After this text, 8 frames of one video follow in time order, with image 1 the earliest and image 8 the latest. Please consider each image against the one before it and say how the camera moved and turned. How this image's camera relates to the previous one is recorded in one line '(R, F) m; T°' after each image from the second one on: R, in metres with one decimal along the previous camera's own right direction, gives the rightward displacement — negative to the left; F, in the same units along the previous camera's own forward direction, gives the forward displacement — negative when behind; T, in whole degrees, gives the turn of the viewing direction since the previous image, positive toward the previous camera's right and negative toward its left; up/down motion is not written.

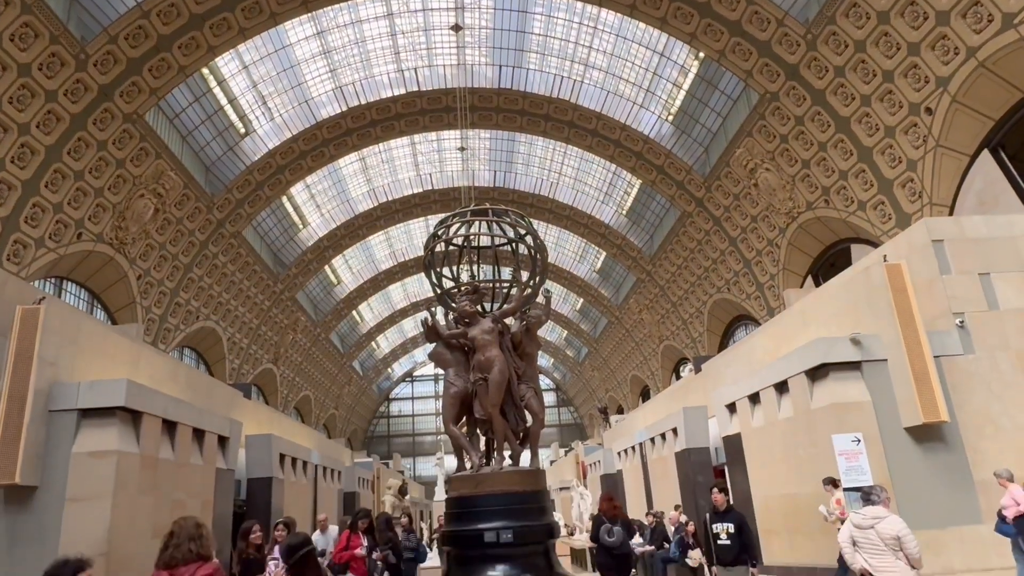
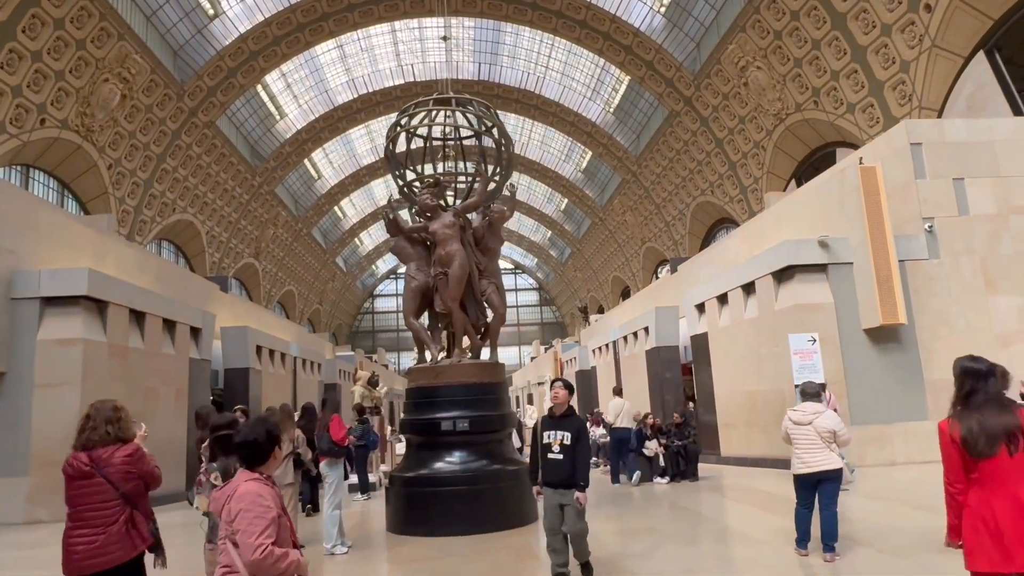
(+0.3, +0.1) m; +1°
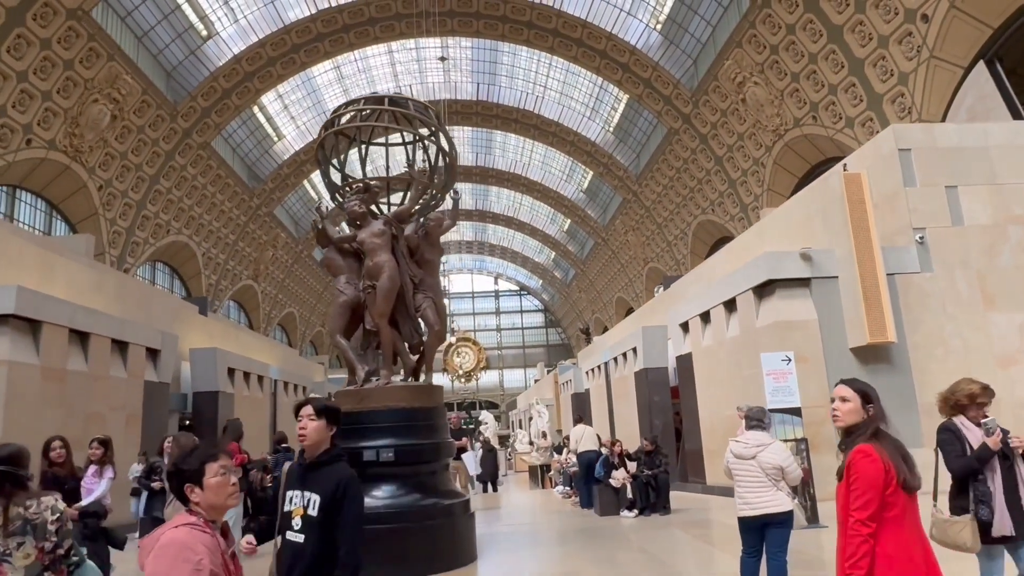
(+0.7, +0.6) m; -1°
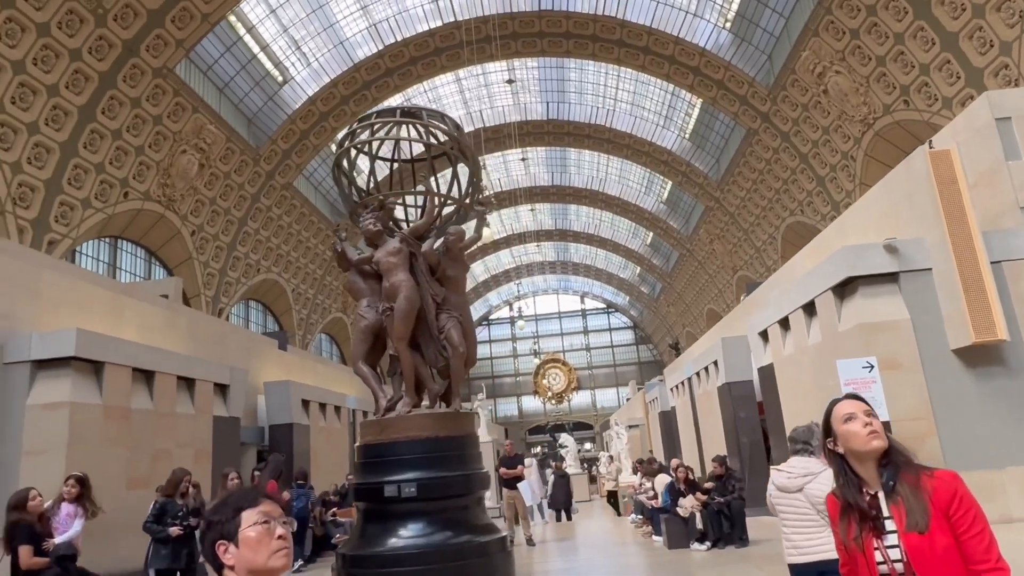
(+0.5, +0.5) m; -8°
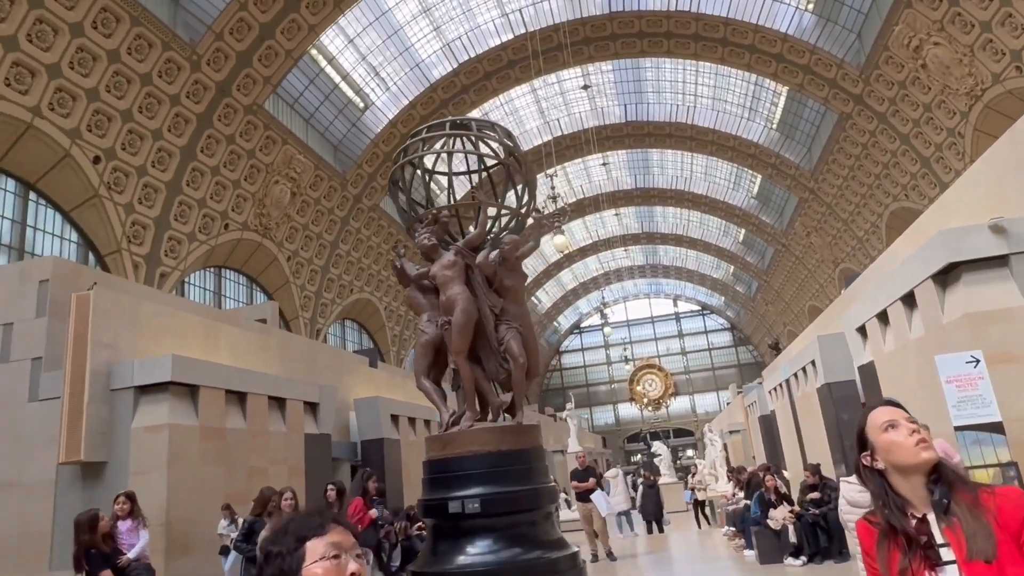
(+0.3, +0.1) m; -8°
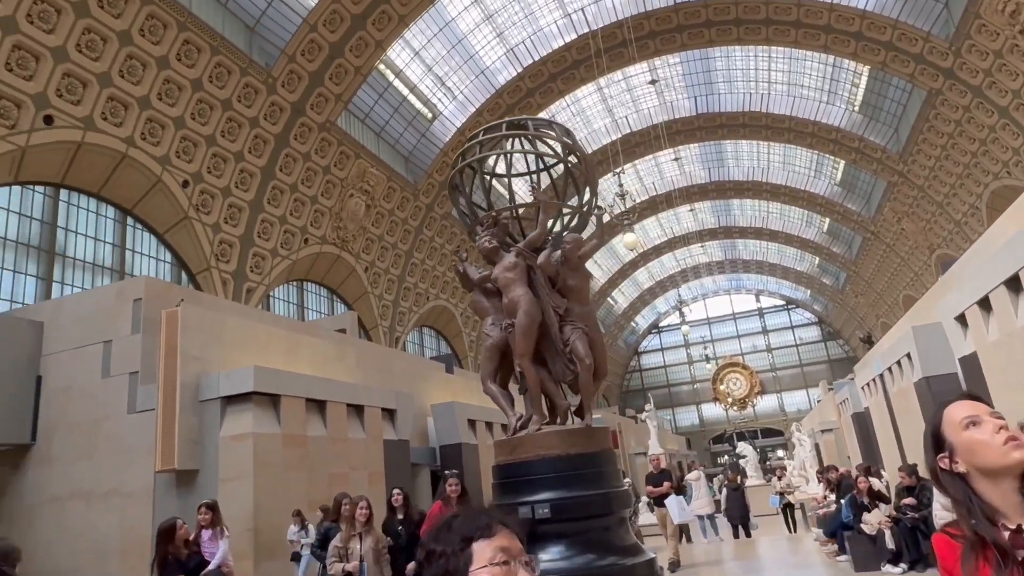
(+0.1, +0.1) m; -7°
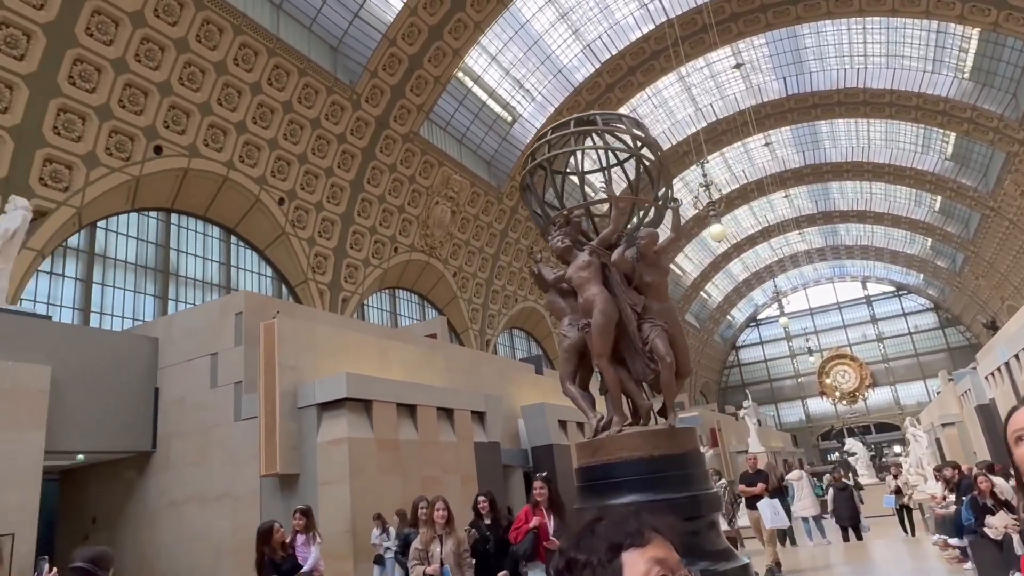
(+0.1, +0.1) m; -8°
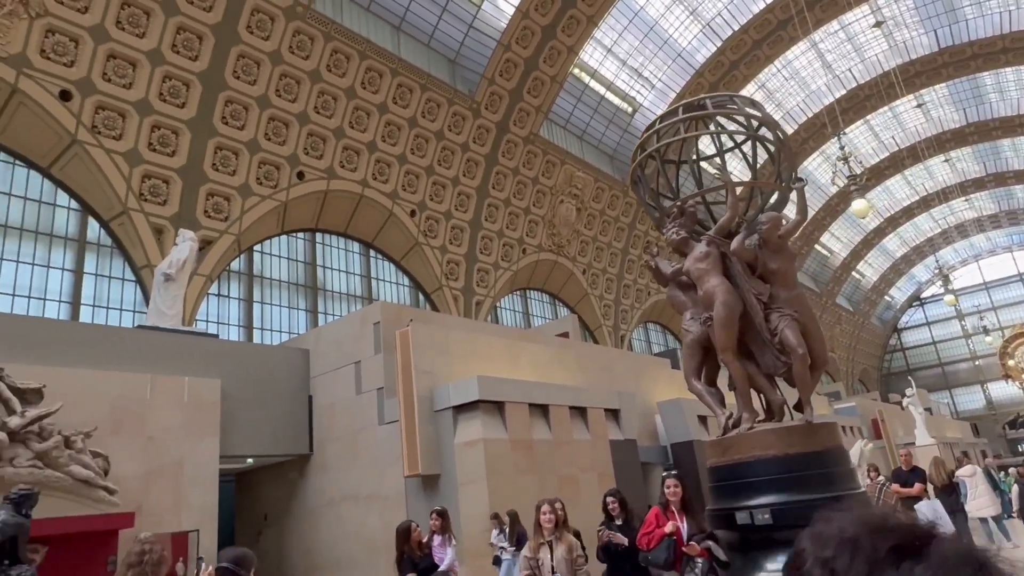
(+0.2, 0.0) m; -12°
